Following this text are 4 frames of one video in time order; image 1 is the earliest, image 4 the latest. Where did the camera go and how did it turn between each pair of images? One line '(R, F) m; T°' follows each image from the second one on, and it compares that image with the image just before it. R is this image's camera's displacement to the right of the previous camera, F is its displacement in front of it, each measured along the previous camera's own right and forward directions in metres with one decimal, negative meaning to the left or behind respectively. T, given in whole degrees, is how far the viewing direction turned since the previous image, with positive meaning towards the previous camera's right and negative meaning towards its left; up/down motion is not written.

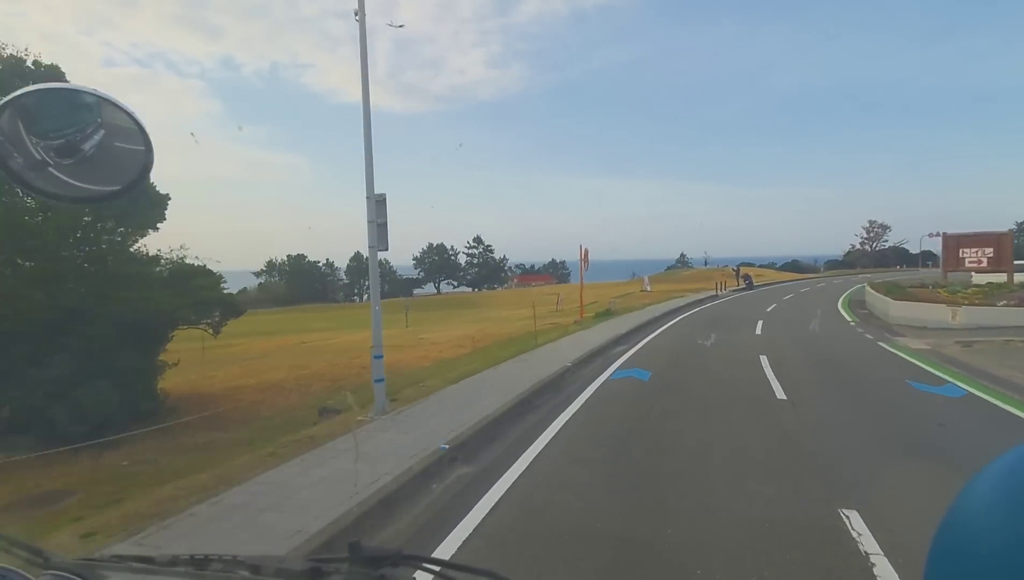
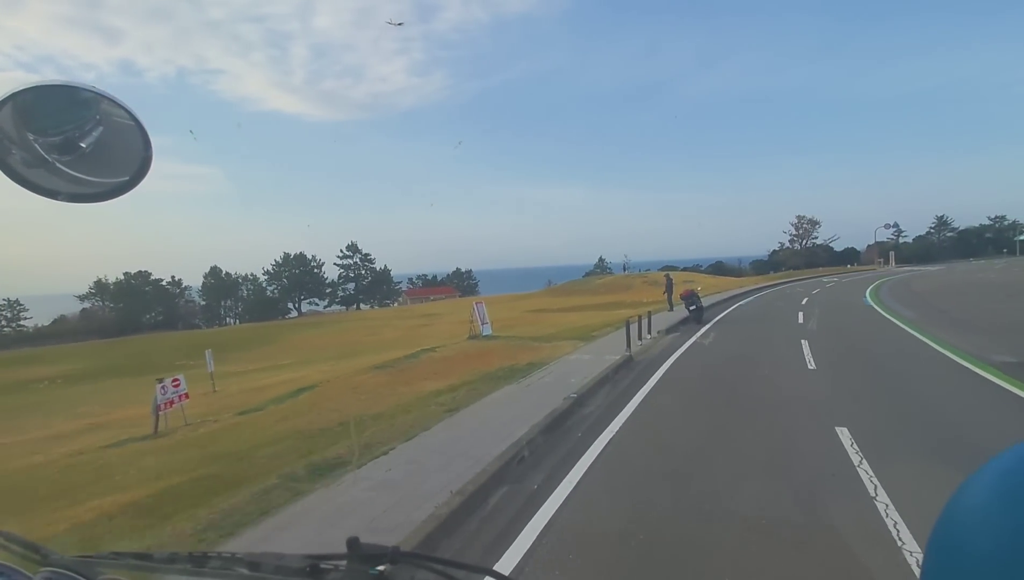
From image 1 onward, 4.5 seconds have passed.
(-0.1, -1.3) m; -7°
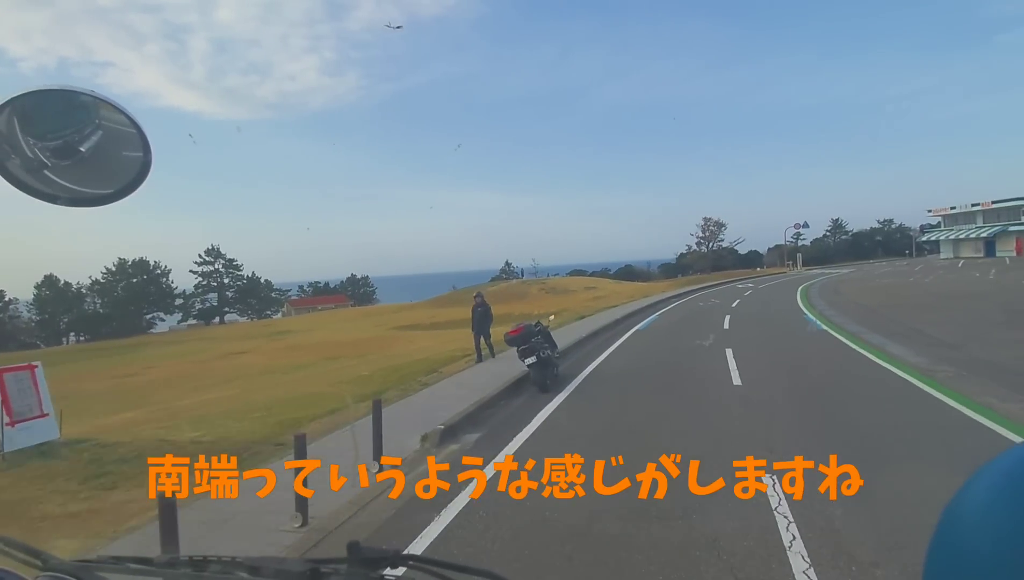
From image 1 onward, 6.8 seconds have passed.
(-0.7, +0.2) m; +7°
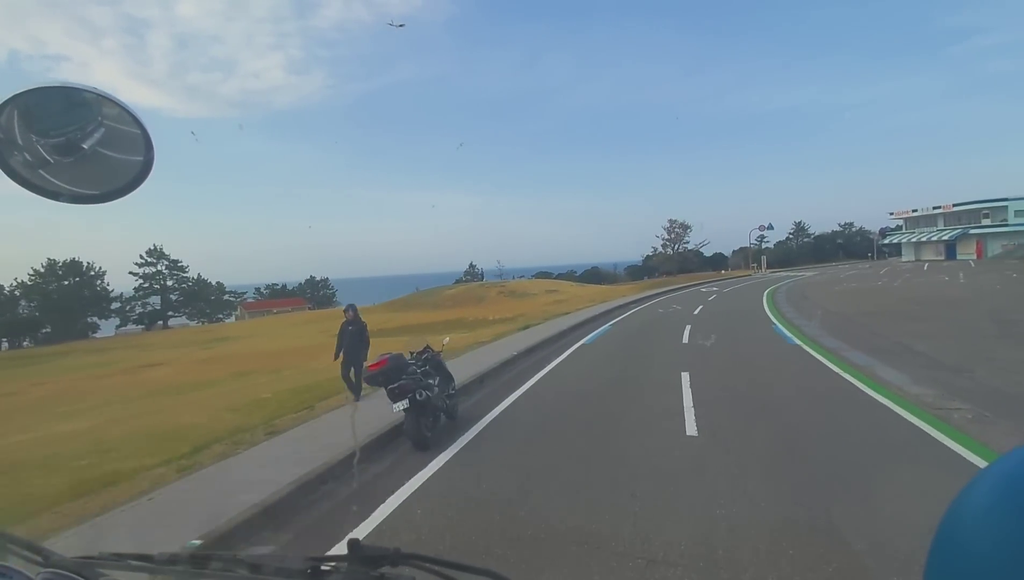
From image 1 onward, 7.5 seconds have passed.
(+0.3, +0.8) m; +3°
